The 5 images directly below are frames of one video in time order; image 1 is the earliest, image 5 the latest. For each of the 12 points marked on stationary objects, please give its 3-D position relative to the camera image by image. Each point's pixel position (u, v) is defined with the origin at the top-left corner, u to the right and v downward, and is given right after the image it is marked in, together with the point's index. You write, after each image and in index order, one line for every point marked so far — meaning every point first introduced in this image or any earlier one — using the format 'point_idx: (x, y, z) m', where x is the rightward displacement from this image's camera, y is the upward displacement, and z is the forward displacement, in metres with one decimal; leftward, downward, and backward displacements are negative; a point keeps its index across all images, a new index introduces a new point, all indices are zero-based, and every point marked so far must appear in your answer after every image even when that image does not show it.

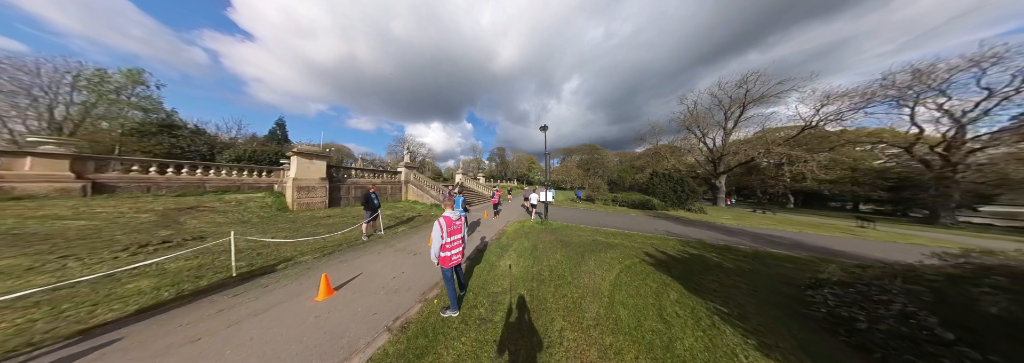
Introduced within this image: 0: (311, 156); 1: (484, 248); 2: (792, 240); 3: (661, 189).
0: (-10.6, +1.3, +8.8) m
1: (-0.9, -2.1, +5.1) m
2: (+12.2, -2.6, +7.3) m
3: (+14.4, -0.7, +16.1) m
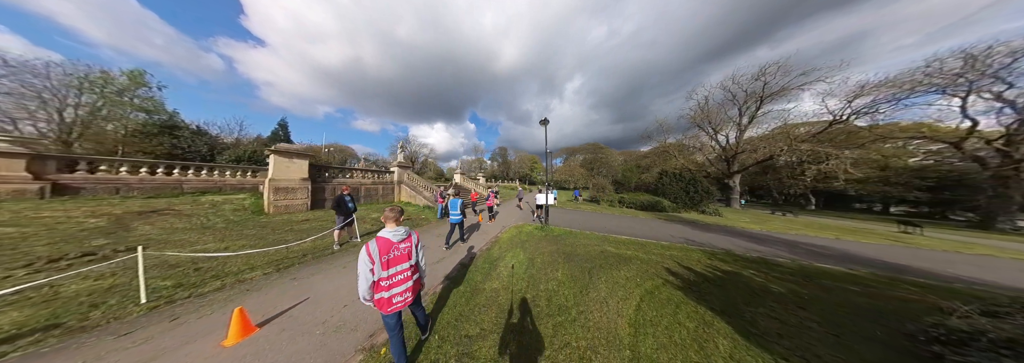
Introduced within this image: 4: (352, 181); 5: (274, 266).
0: (-10.8, +1.3, +8.1) m
1: (-1.1, -2.1, +4.3) m
2: (+12.0, -2.6, +6.2) m
3: (+14.4, -0.7, +15.0) m
4: (-10.4, +0.1, +10.8) m
5: (-5.9, -2.1, +4.1) m
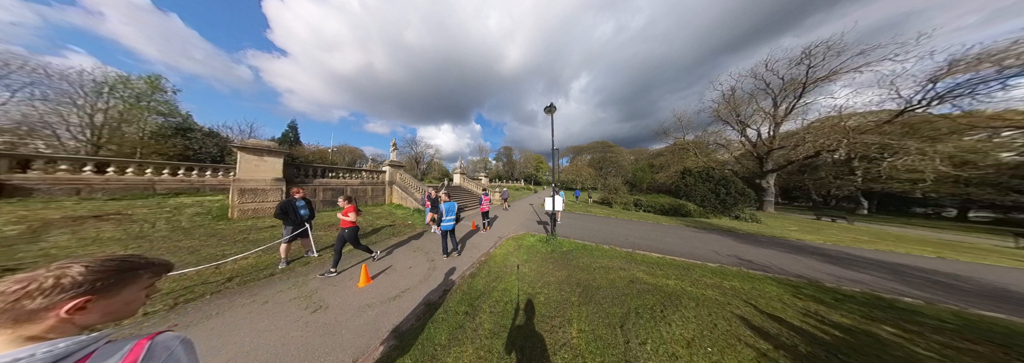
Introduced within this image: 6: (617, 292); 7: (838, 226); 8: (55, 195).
0: (-10.8, +1.3, +7.2) m
1: (-1.3, -2.1, +2.9) m
2: (+11.9, -2.6, +4.4) m
3: (+14.6, -0.8, +13.1) m
4: (-10.4, 0.0, +9.9) m
5: (-6.1, -2.1, +3.0) m
6: (+2.1, -2.1, +3.3) m
7: (+23.2, -3.3, +11.8) m
8: (-18.0, -0.5, +6.6) m
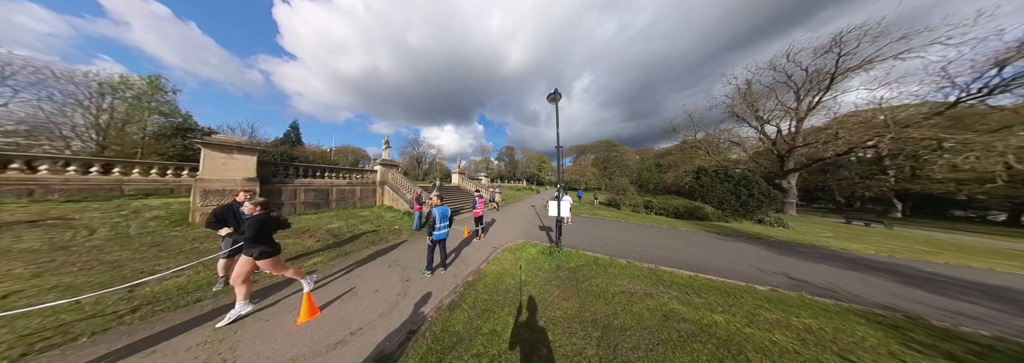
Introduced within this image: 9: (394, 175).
0: (-10.9, +1.3, +6.4) m
1: (-1.4, -2.1, +2.0) m
2: (+11.8, -2.6, +3.3) m
3: (+14.6, -0.8, +11.9) m
4: (-10.4, 0.0, +9.1) m
5: (-6.2, -2.1, +2.2) m
6: (+1.9, -2.1, +2.3) m
7: (+23.2, -3.3, +10.6) m
8: (-18.1, -0.5, +5.9) m
9: (-8.5, +0.4, +12.1) m
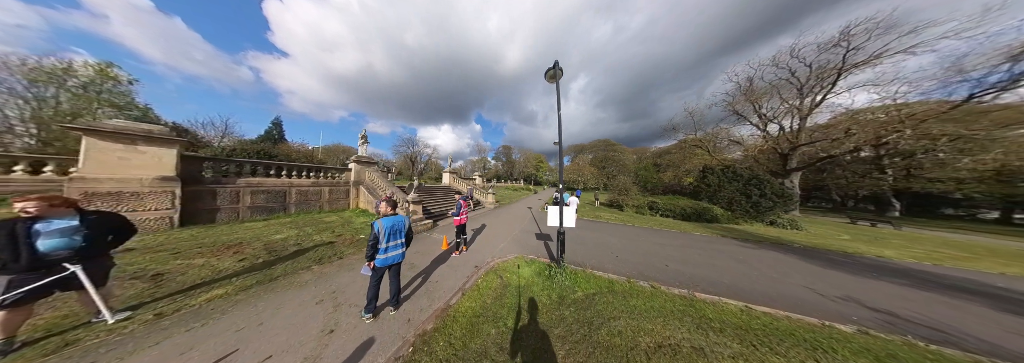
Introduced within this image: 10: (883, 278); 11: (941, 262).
0: (-11.2, +1.3, +4.9) m
1: (-1.6, -2.1, +0.8) m
2: (+11.5, -2.5, +2.3) m
3: (+14.1, -0.7, +11.1) m
4: (-10.8, 0.0, +7.6) m
5: (-6.4, -2.1, +0.8) m
6: (+1.7, -2.1, +1.2) m
7: (+22.8, -3.2, +9.9) m
8: (-18.4, -0.5, +4.3) m
9: (-9.0, +0.5, +10.7) m
10: (+11.0, -2.7, +5.0) m
11: (+18.0, -3.1, +6.9) m
